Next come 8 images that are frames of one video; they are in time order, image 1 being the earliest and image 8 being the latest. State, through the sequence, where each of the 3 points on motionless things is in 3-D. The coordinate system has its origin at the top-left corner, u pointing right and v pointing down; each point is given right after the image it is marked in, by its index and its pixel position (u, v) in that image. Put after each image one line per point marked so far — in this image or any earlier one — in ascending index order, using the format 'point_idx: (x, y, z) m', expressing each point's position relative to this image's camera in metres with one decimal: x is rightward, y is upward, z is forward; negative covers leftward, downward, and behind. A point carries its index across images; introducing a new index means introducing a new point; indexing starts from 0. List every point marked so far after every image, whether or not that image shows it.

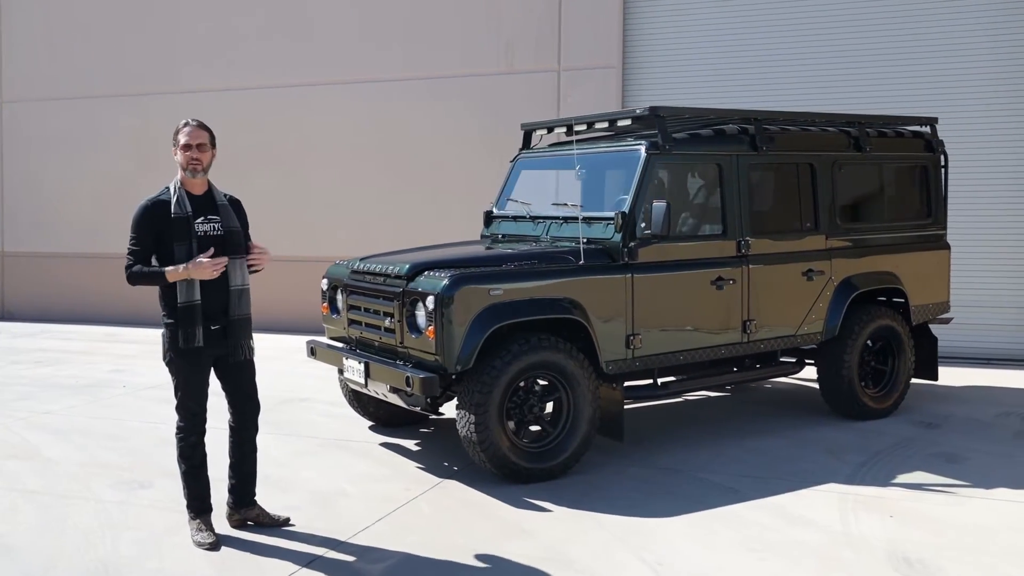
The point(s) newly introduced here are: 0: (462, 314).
0: (-0.3, -0.2, +4.7) m
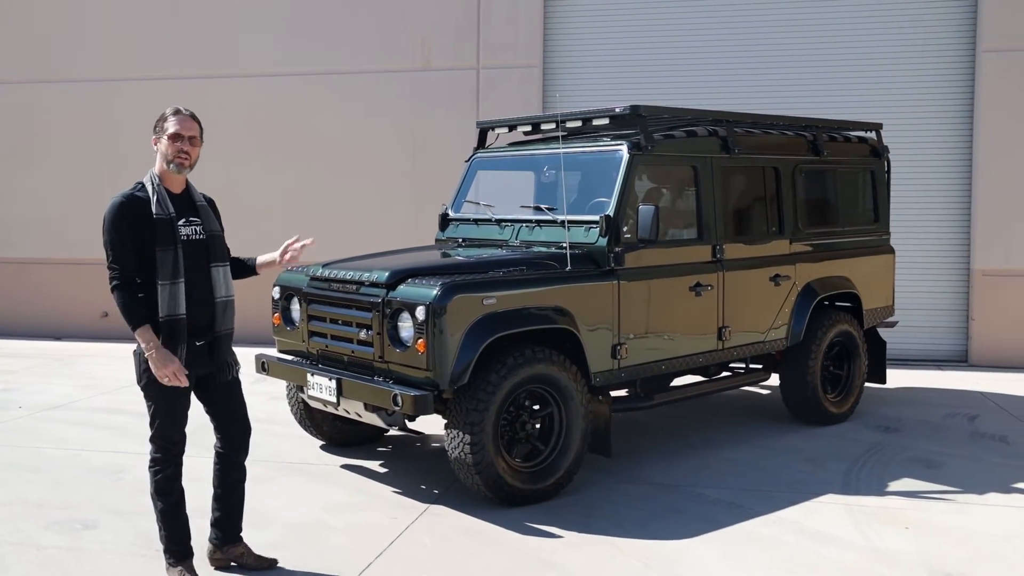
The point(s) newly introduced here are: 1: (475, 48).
0: (-0.3, -0.2, +4.4) m
1: (-0.5, +2.9, +10.5) m
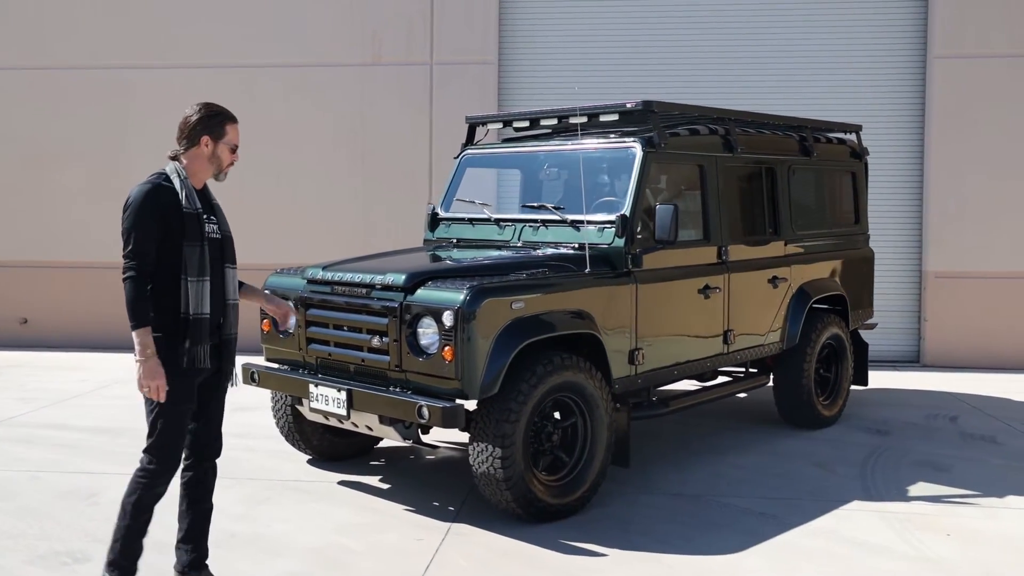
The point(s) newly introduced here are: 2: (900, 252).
0: (-0.1, -0.2, +4.1) m
1: (-1.0, +2.8, +10.2) m
2: (+4.5, +0.4, +10.2) m
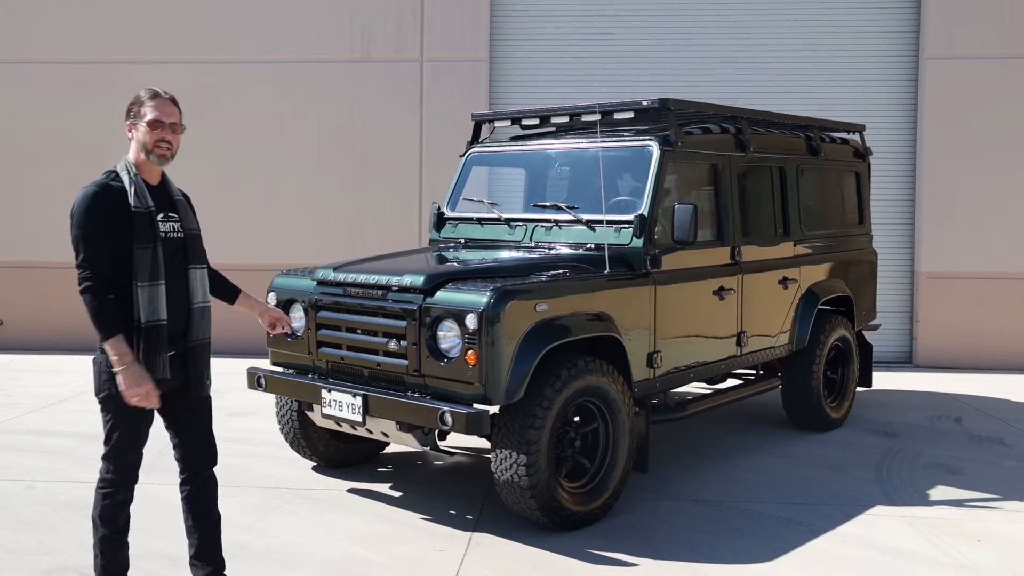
0: (0.0, -0.2, +3.9) m
1: (-1.1, +2.8, +10.0) m
2: (+4.4, +0.4, +10.2) m
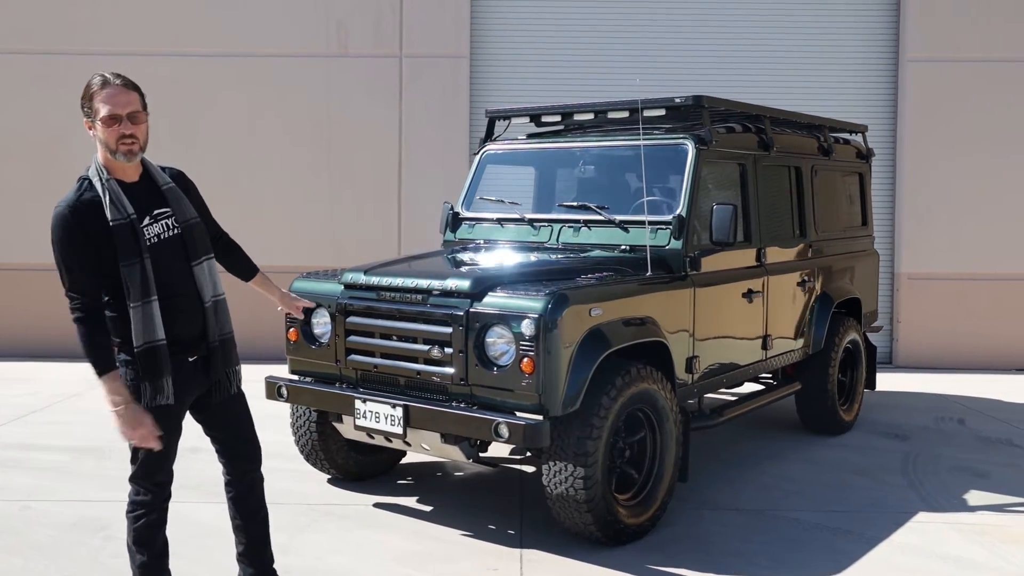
0: (+0.2, -0.2, +3.8) m
1: (-1.2, +2.8, +9.7) m
2: (+4.2, +0.4, +10.3) m
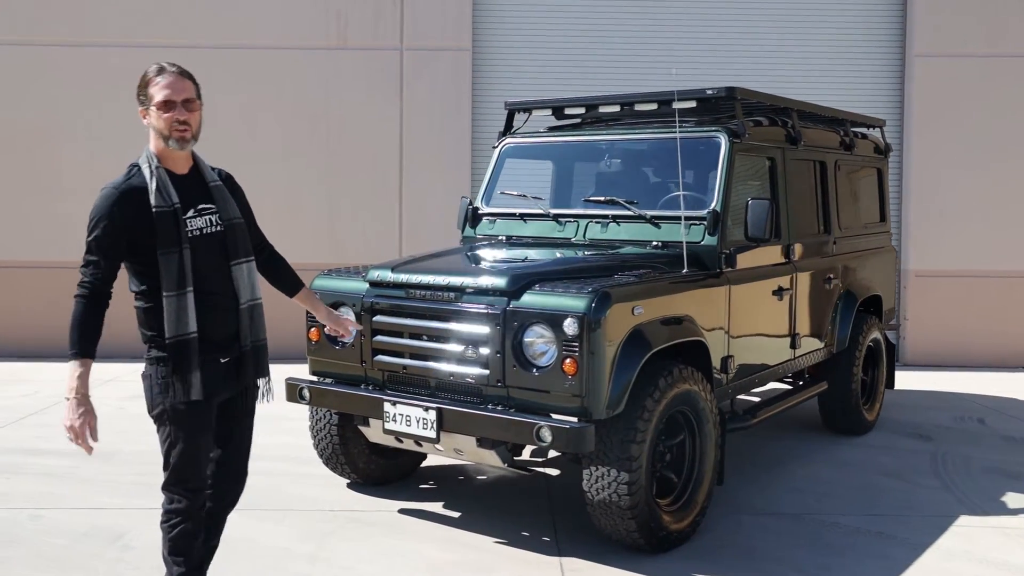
0: (+0.4, -0.2, +3.6) m
1: (-1.2, +2.8, +9.5) m
2: (+4.3, +0.4, +10.2) m
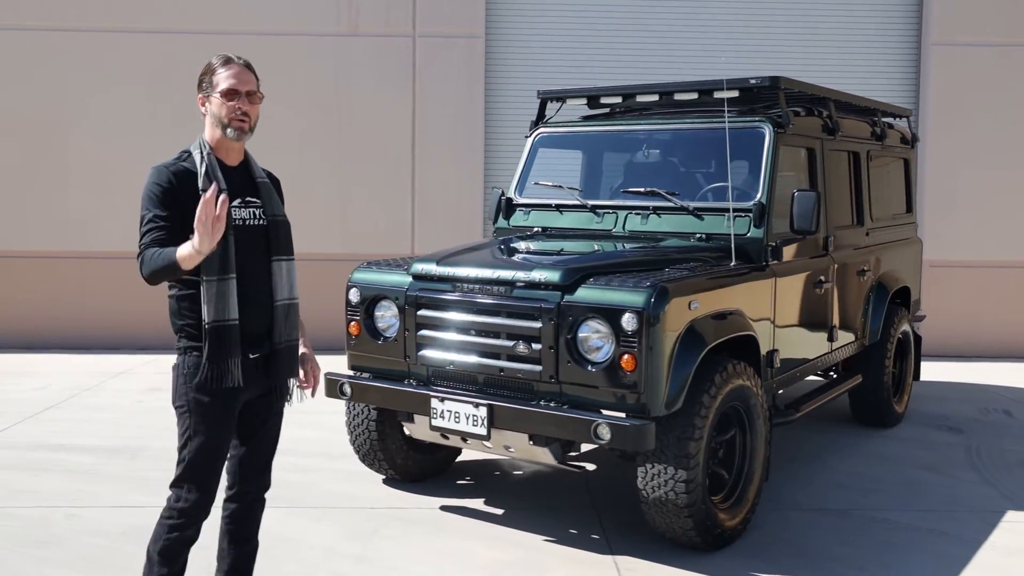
0: (+0.6, -0.2, +3.5) m
1: (-1.0, +2.9, +9.4) m
2: (+4.4, +0.5, +10.2) m
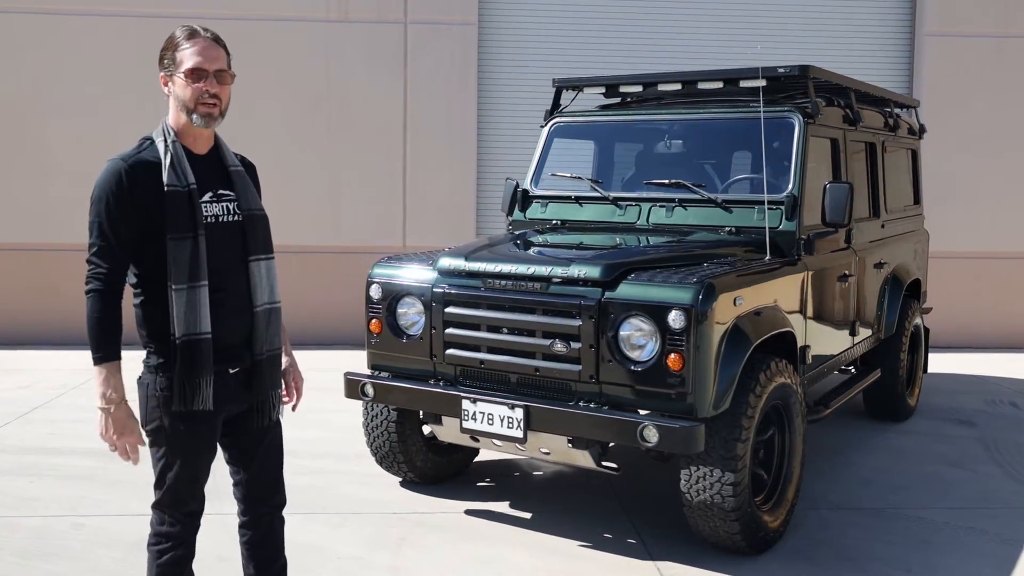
0: (+0.8, -0.2, +3.4) m
1: (-1.1, +3.0, +9.2) m
2: (+4.3, +0.6, +10.1) m
